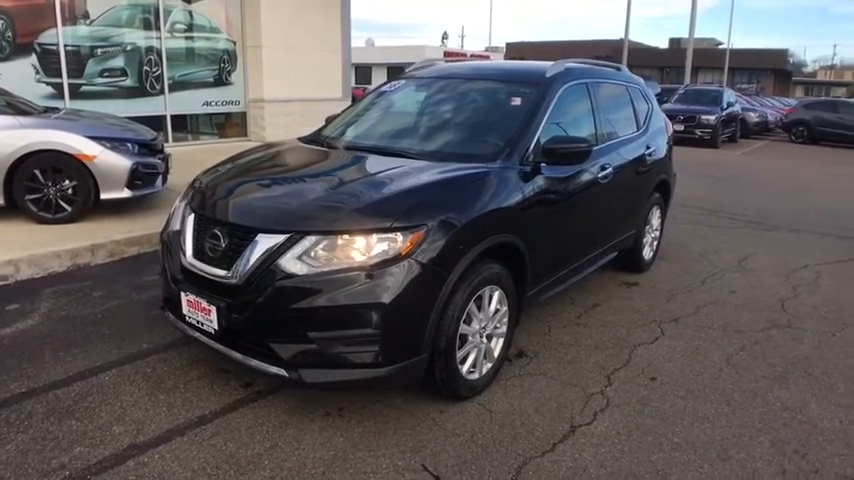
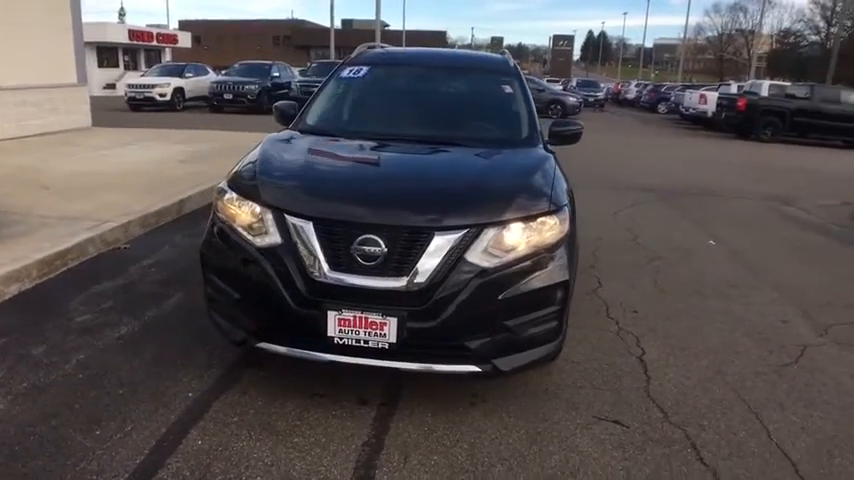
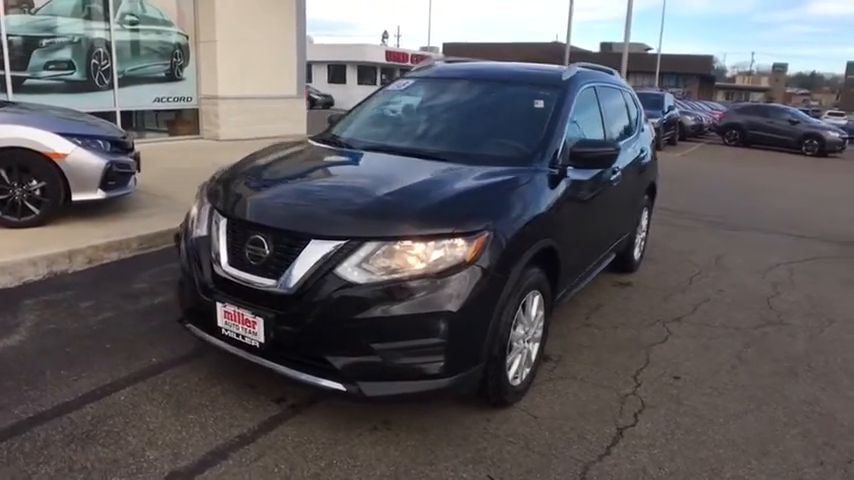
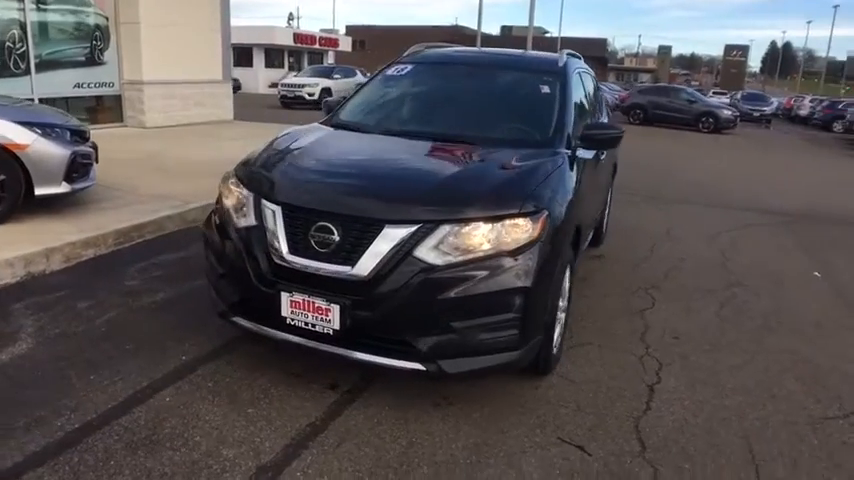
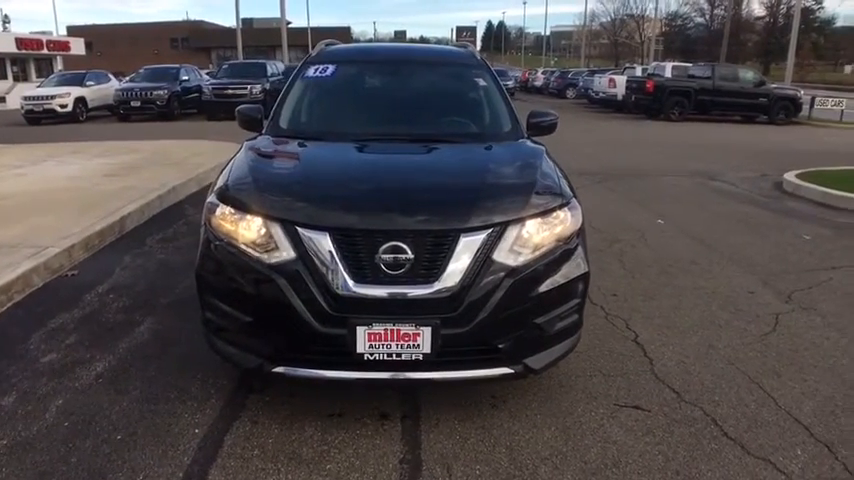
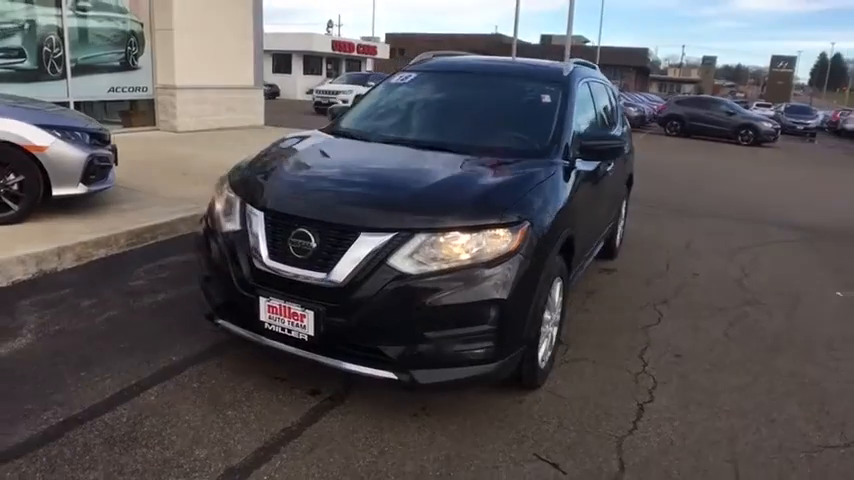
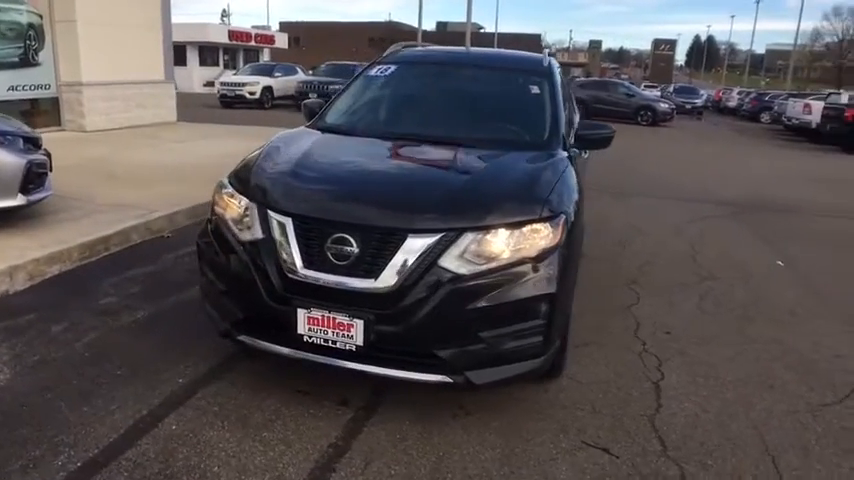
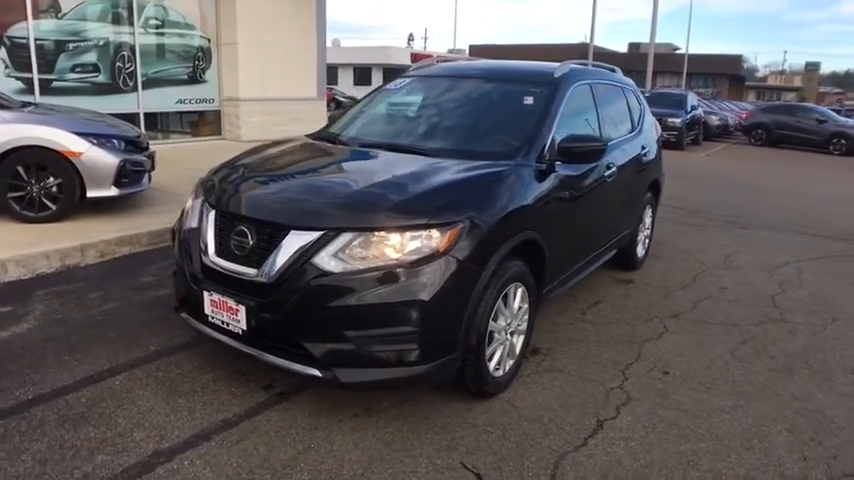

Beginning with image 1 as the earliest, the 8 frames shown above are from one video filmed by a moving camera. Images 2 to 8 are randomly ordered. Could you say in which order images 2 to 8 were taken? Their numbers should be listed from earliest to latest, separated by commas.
8, 3, 6, 4, 7, 2, 5
